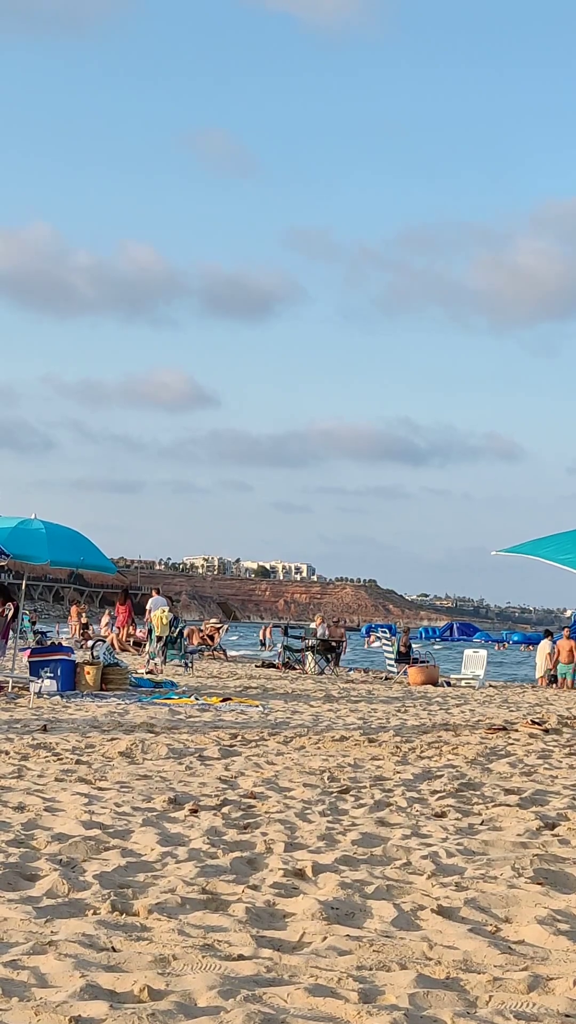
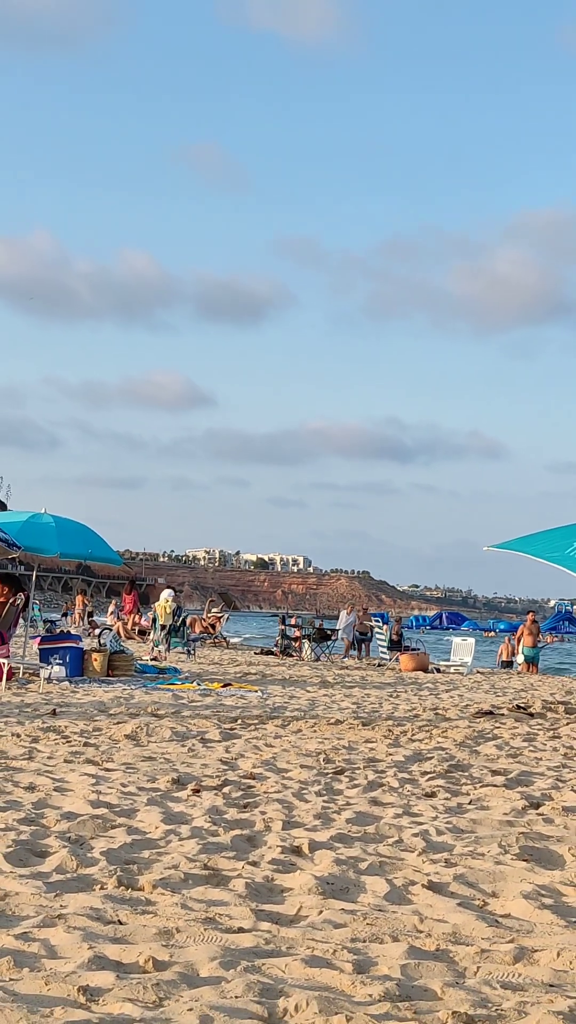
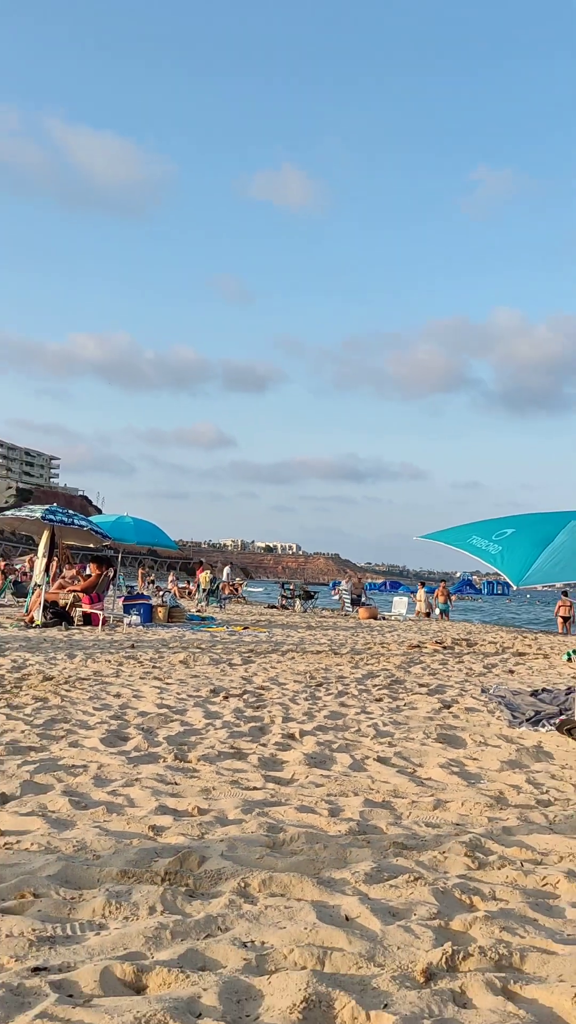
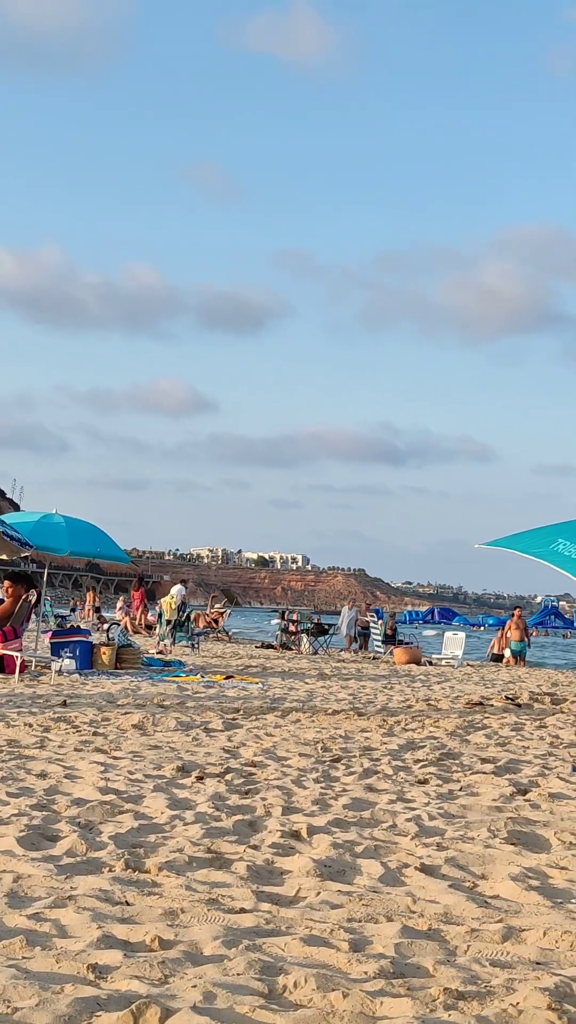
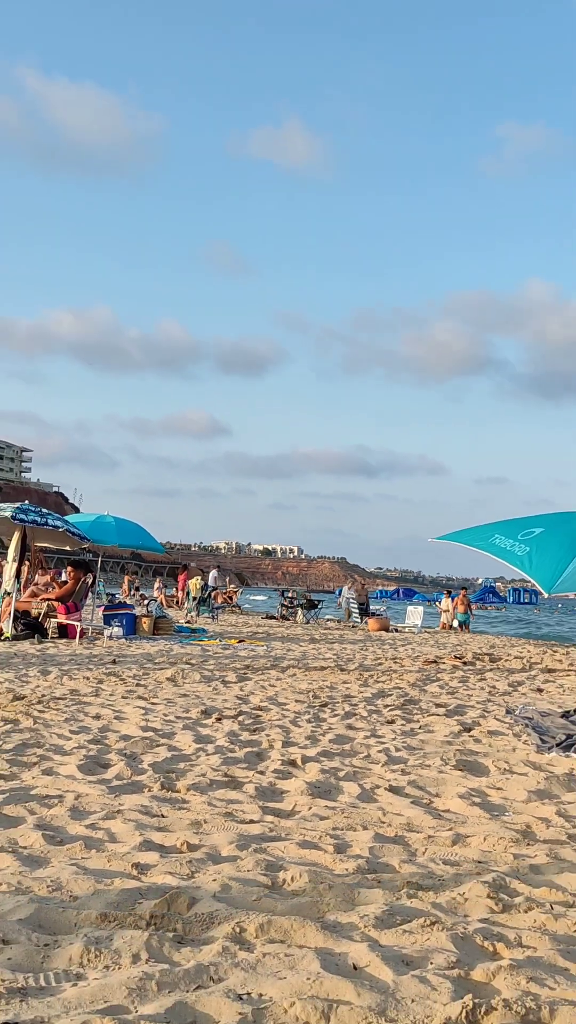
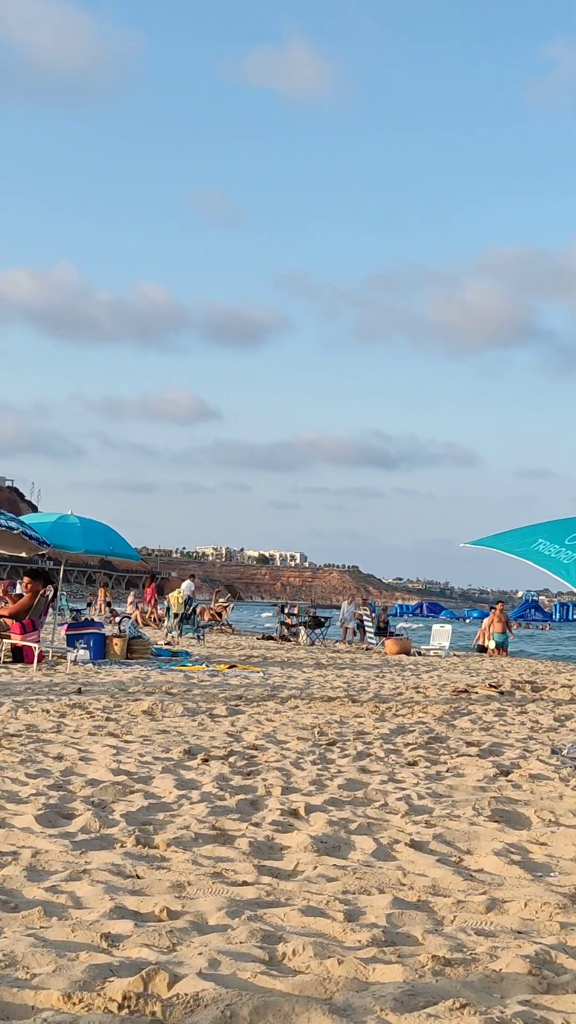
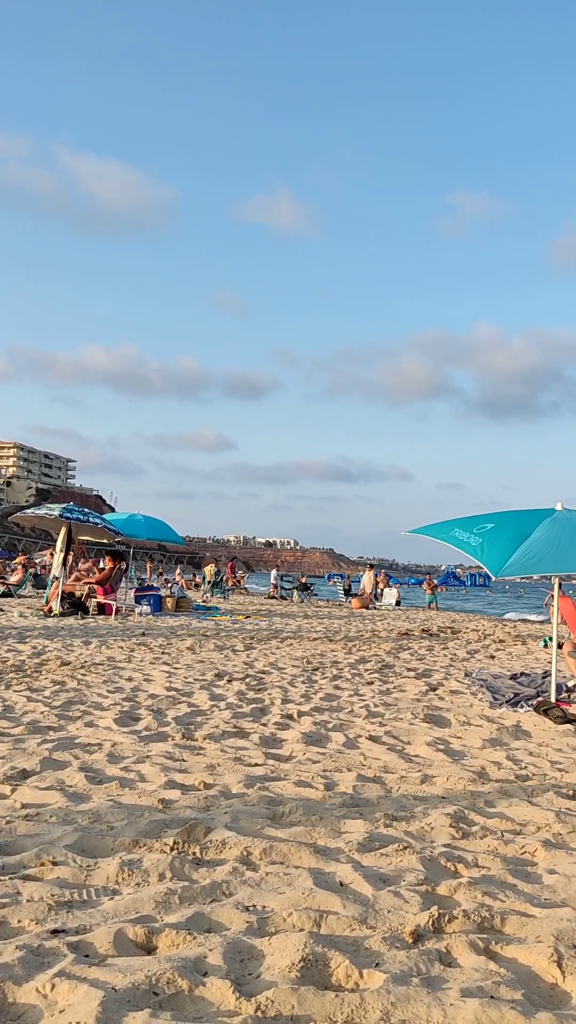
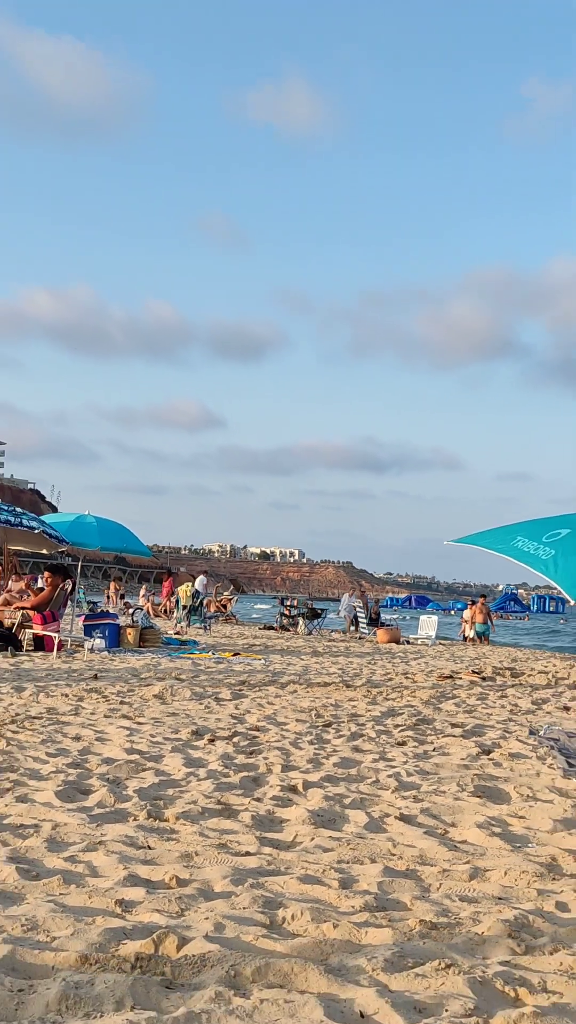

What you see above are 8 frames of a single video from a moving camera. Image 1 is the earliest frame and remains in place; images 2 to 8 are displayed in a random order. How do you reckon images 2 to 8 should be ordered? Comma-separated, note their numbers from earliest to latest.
2, 4, 6, 8, 5, 3, 7
